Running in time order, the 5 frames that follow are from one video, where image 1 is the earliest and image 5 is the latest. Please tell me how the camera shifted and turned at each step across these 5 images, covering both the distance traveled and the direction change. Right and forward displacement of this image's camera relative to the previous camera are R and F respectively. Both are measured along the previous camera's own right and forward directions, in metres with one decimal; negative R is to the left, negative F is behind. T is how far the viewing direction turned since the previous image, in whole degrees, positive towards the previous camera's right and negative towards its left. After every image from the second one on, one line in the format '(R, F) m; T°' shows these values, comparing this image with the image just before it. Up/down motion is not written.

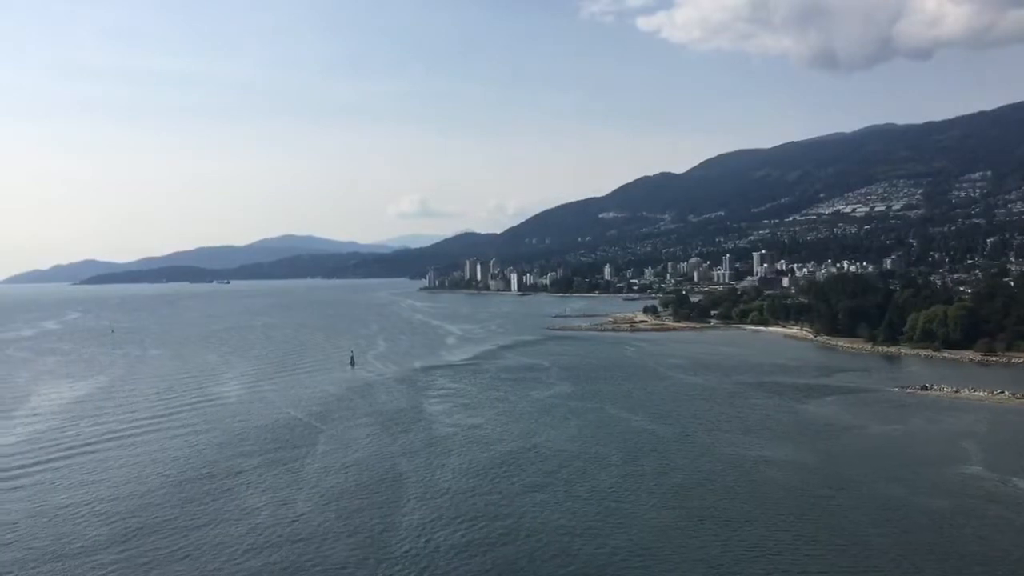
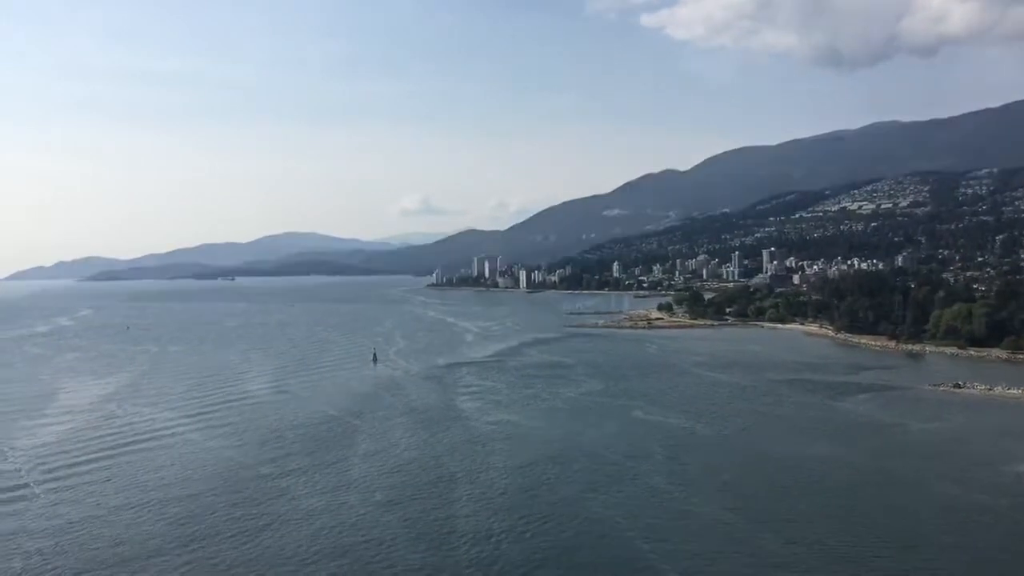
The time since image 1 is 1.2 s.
(-0.3, +0.1) m; 0°
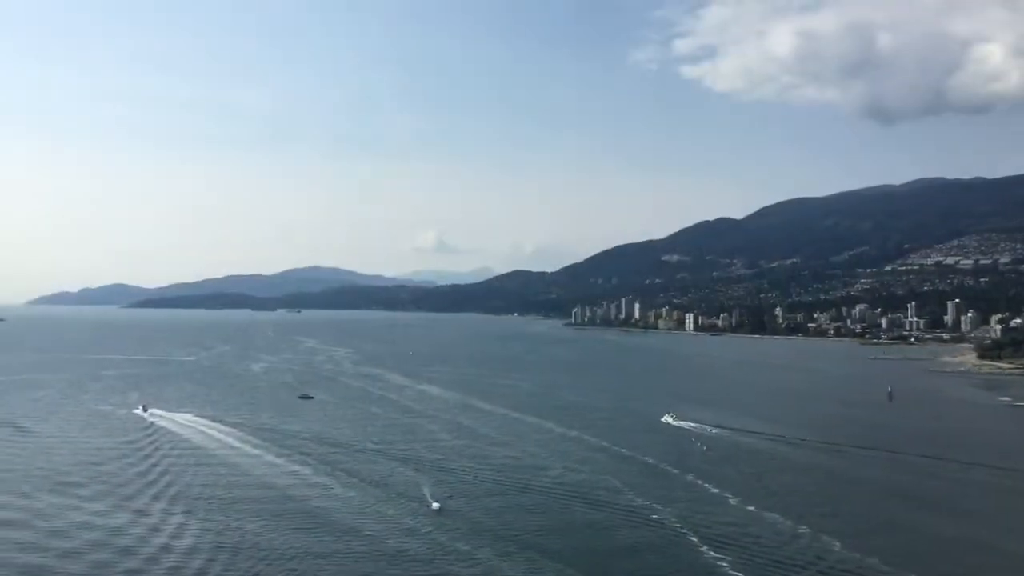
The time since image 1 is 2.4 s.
(-1.4, +2.4) m; -2°
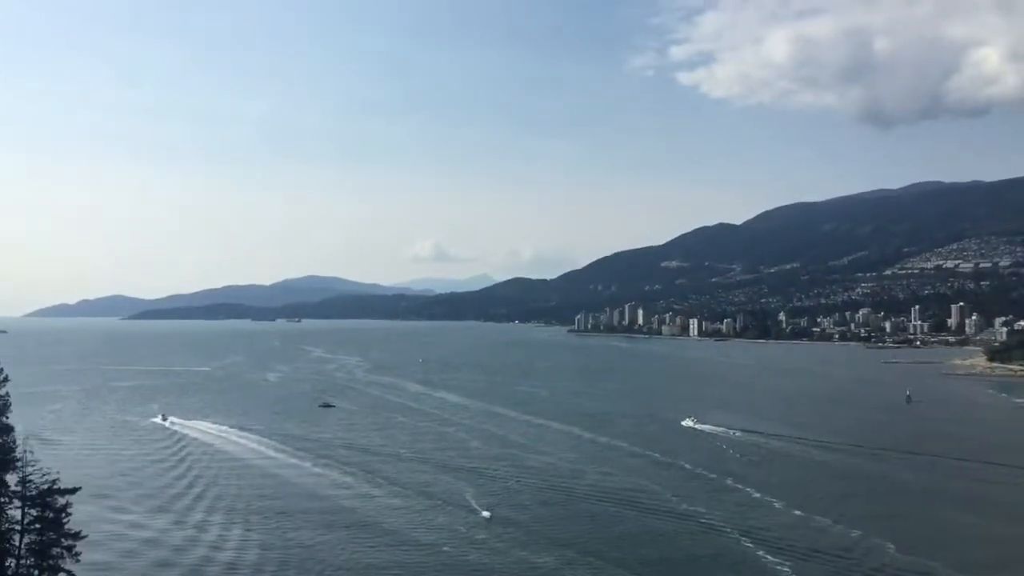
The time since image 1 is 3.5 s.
(-0.1, 0.0) m; 0°
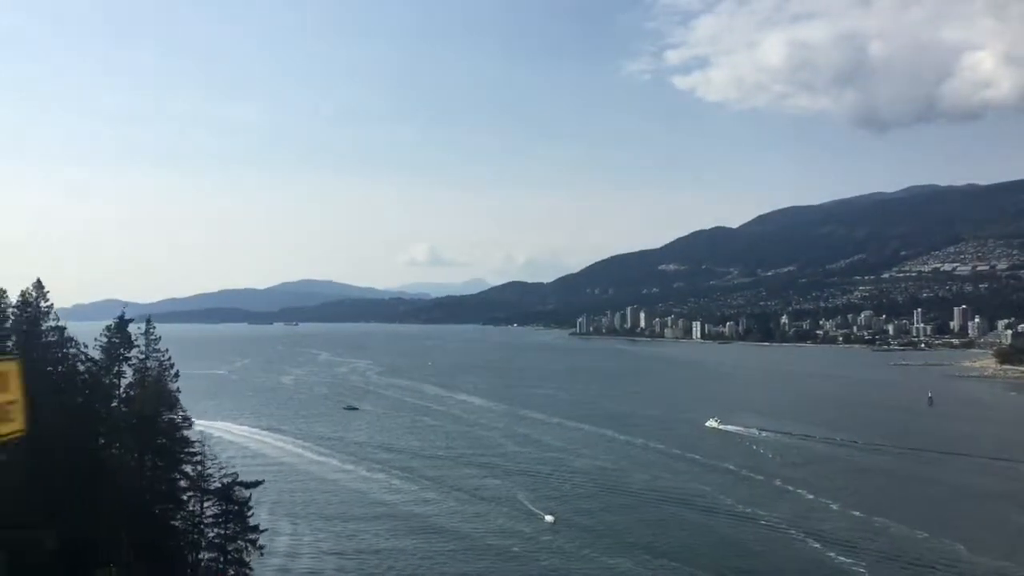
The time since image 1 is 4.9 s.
(-0.2, 0.0) m; 0°
